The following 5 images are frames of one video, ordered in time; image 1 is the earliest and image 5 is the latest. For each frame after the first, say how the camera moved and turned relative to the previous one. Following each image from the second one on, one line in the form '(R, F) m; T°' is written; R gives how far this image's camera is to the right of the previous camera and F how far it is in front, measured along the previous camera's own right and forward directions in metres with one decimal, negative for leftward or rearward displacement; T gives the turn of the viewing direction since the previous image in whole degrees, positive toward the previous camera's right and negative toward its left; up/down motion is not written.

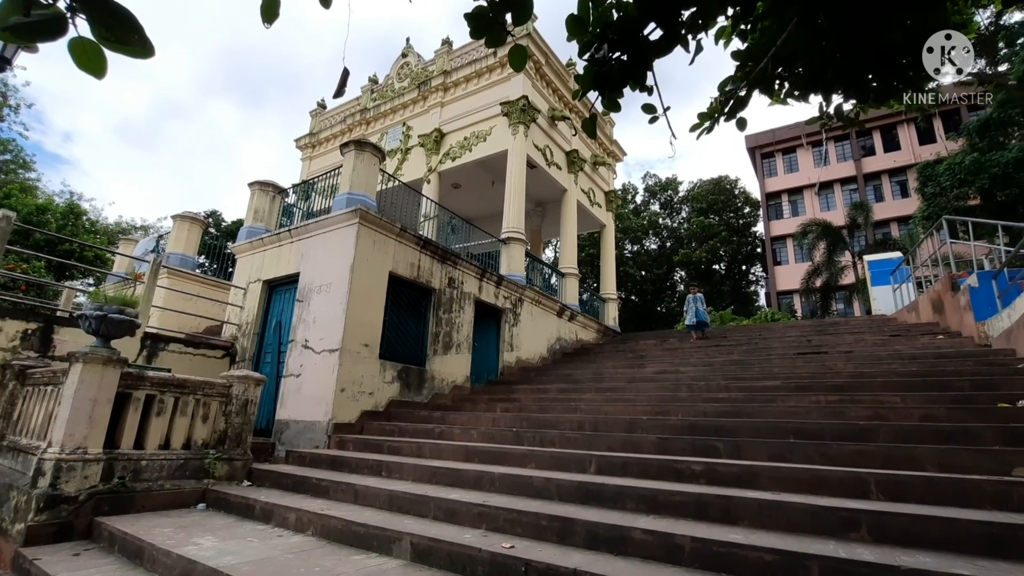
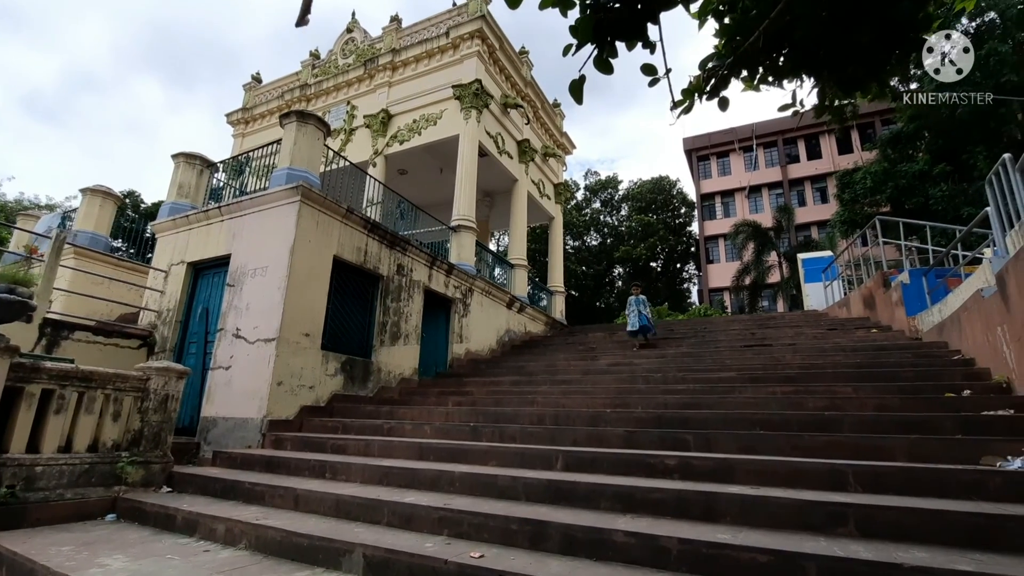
(-0.2, +0.3) m; +7°
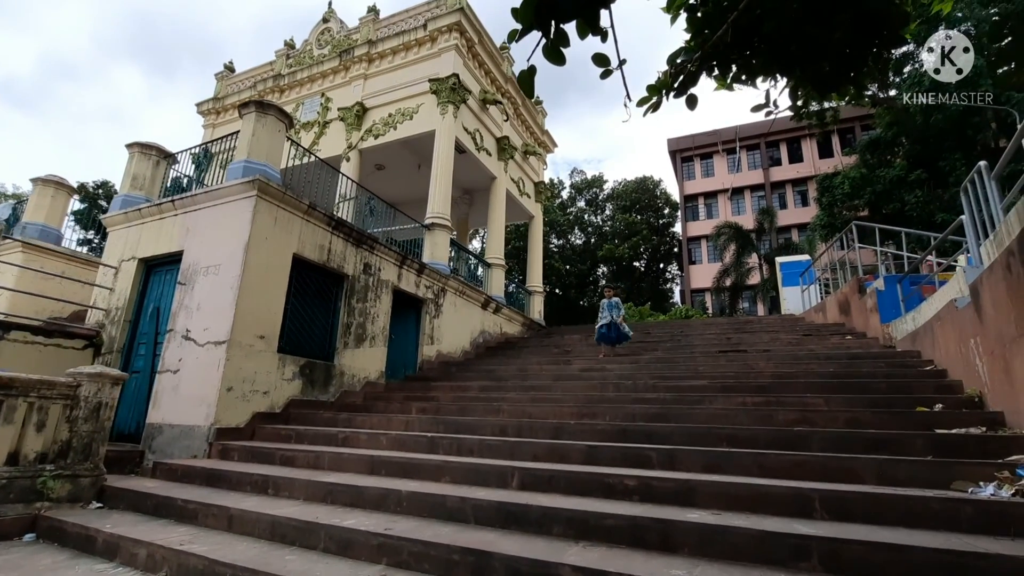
(+0.2, +0.2) m; +2°
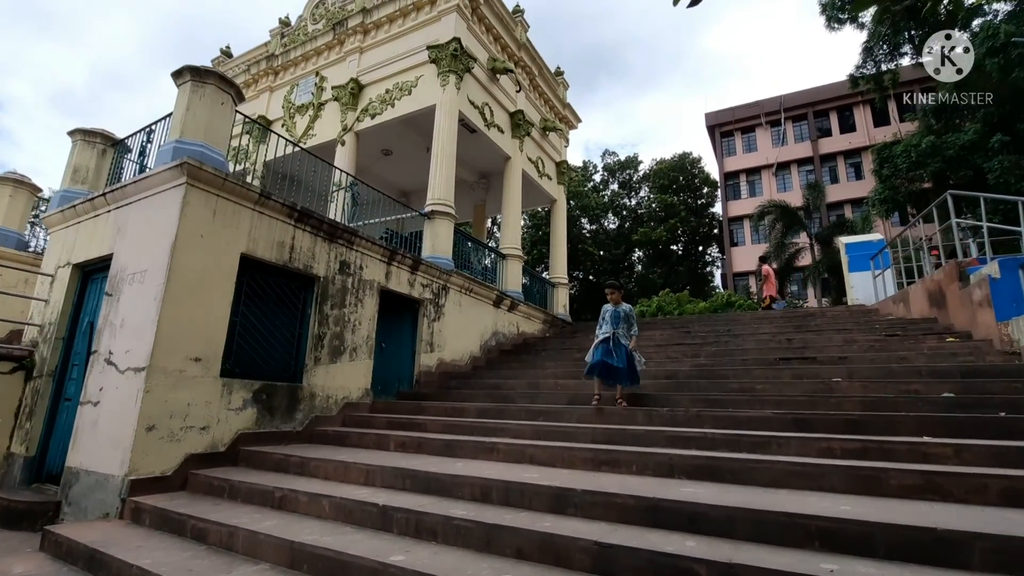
(+0.4, +1.4) m; -4°
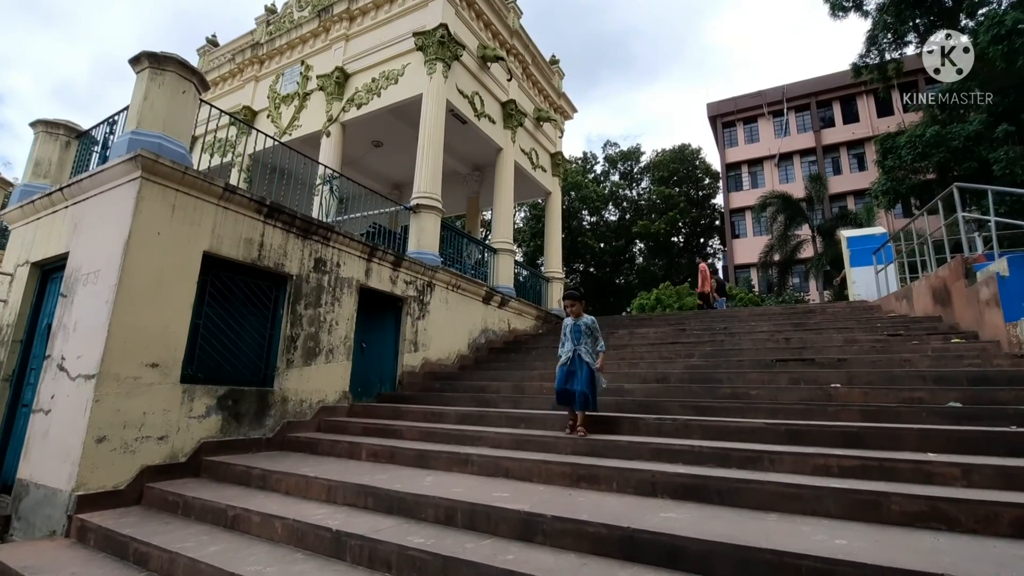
(+0.2, +0.3) m; 0°
